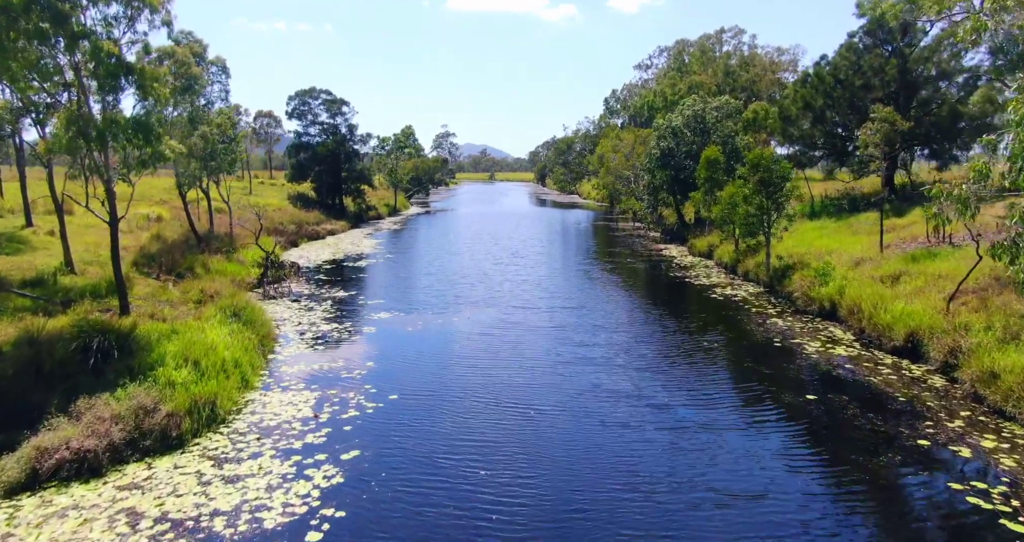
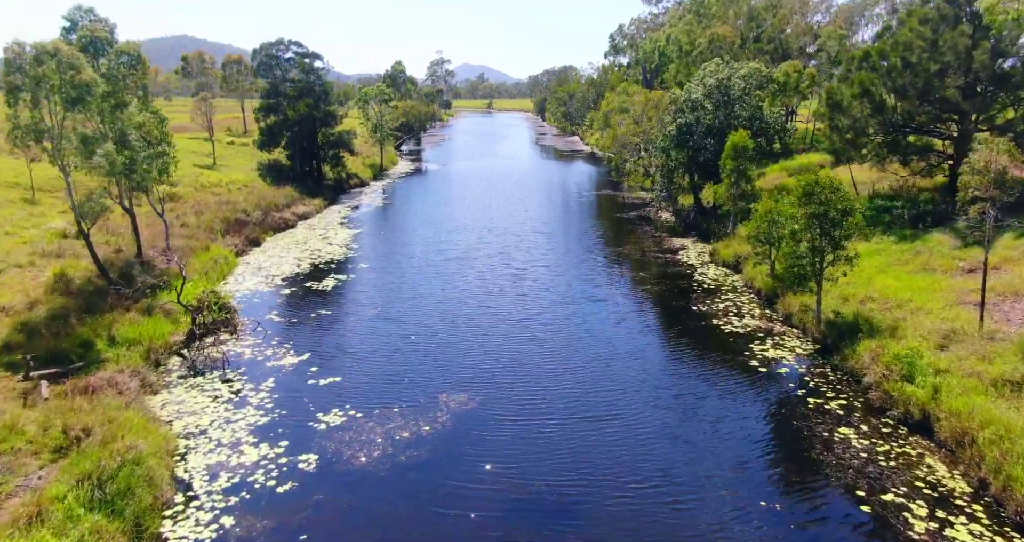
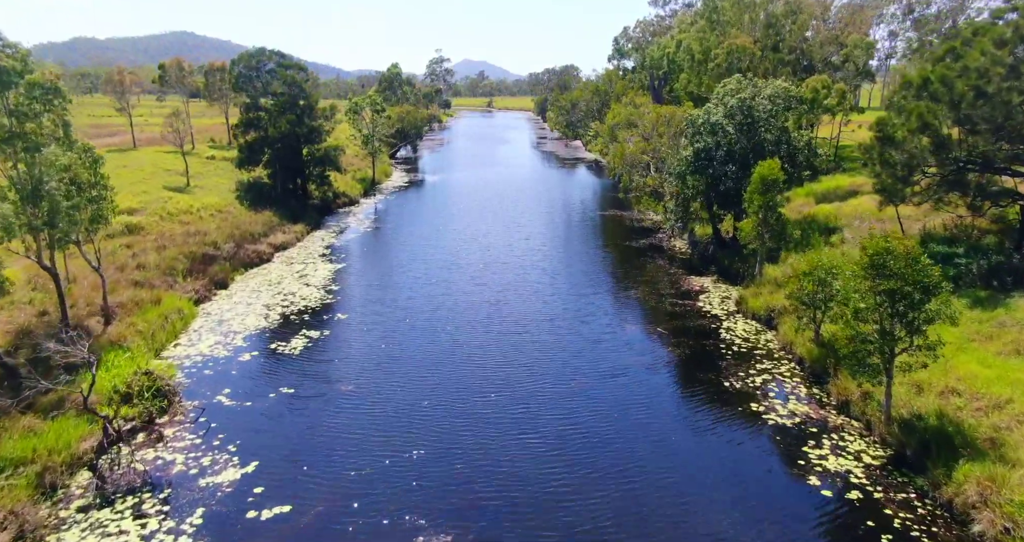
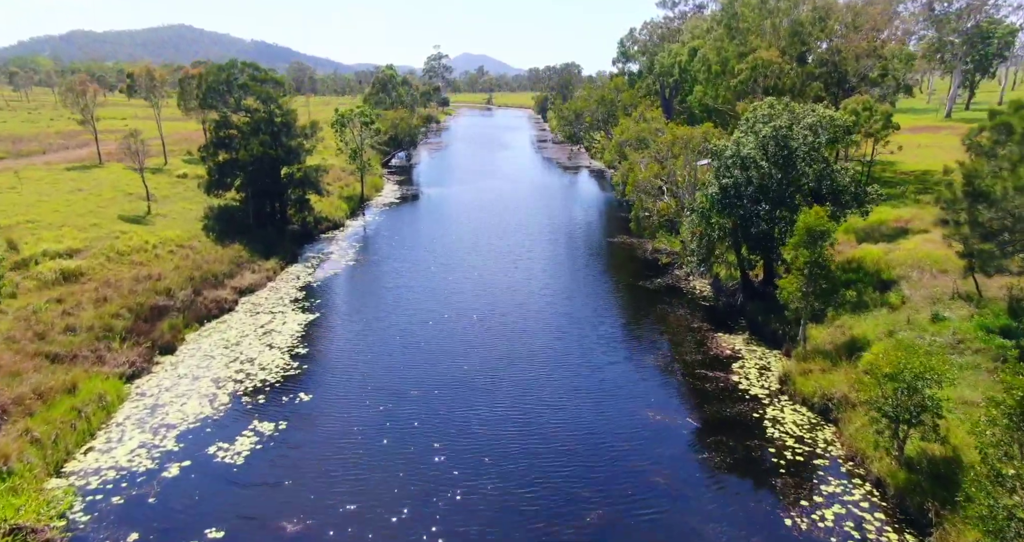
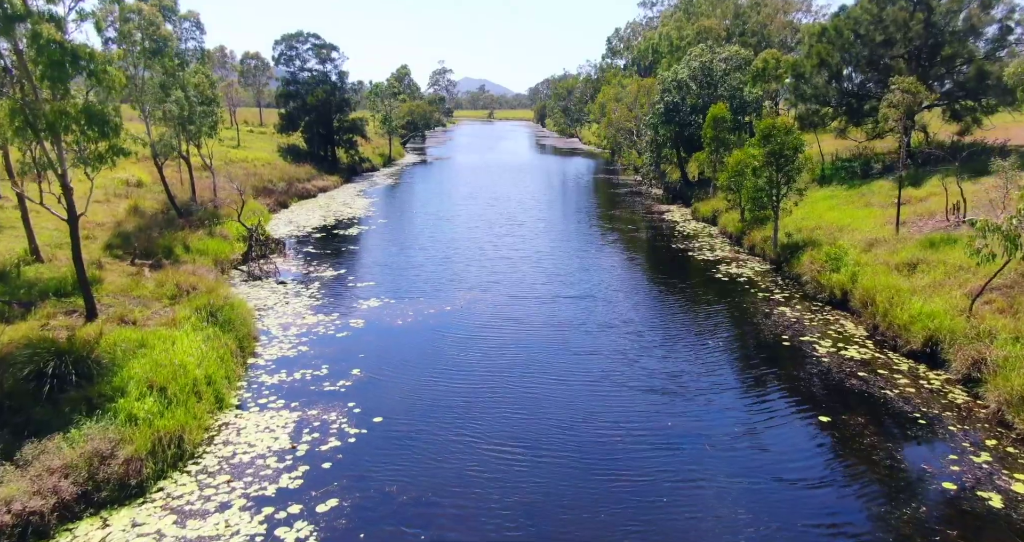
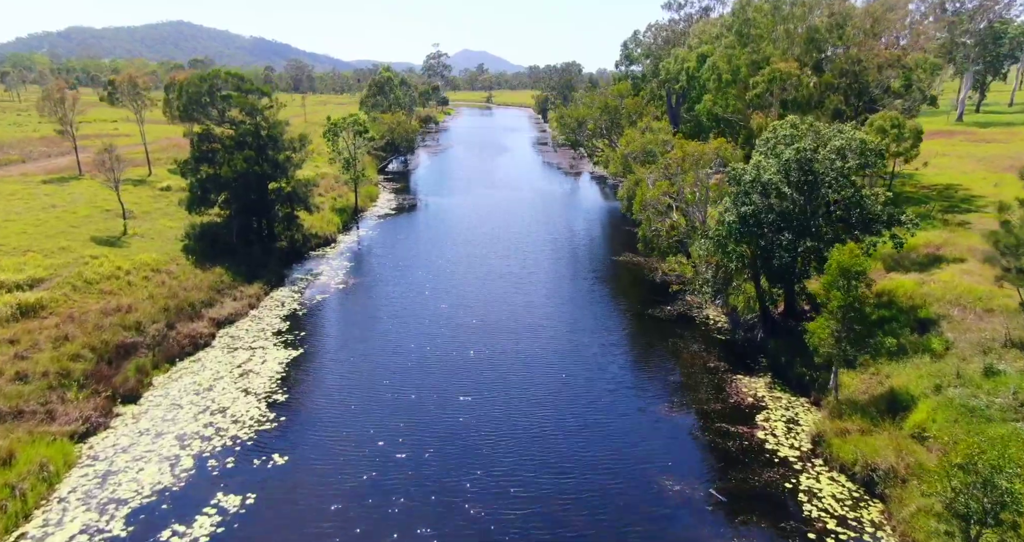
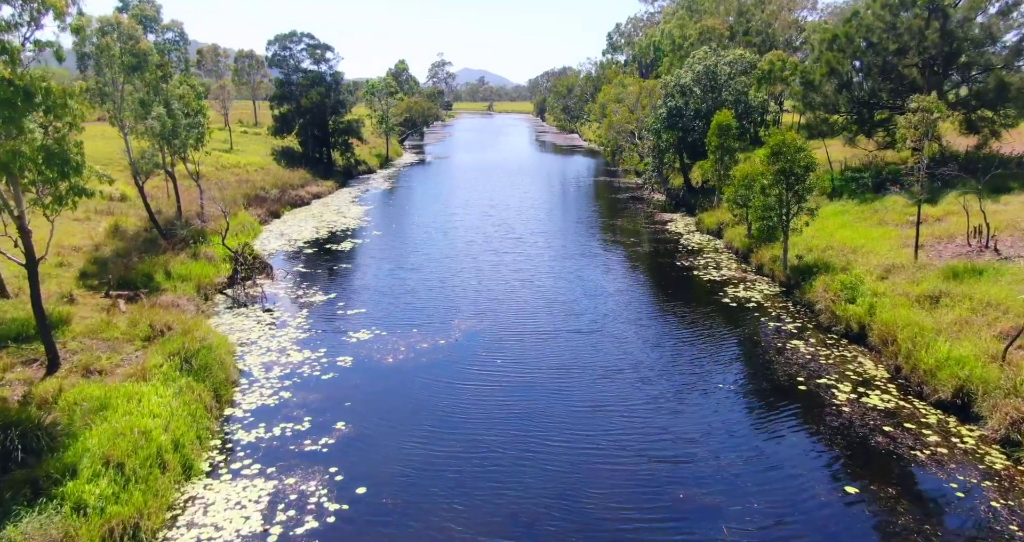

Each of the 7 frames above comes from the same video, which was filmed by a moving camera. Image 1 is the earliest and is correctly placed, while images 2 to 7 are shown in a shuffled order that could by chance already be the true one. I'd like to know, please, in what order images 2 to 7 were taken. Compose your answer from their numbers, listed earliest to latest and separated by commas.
5, 7, 2, 3, 4, 6
